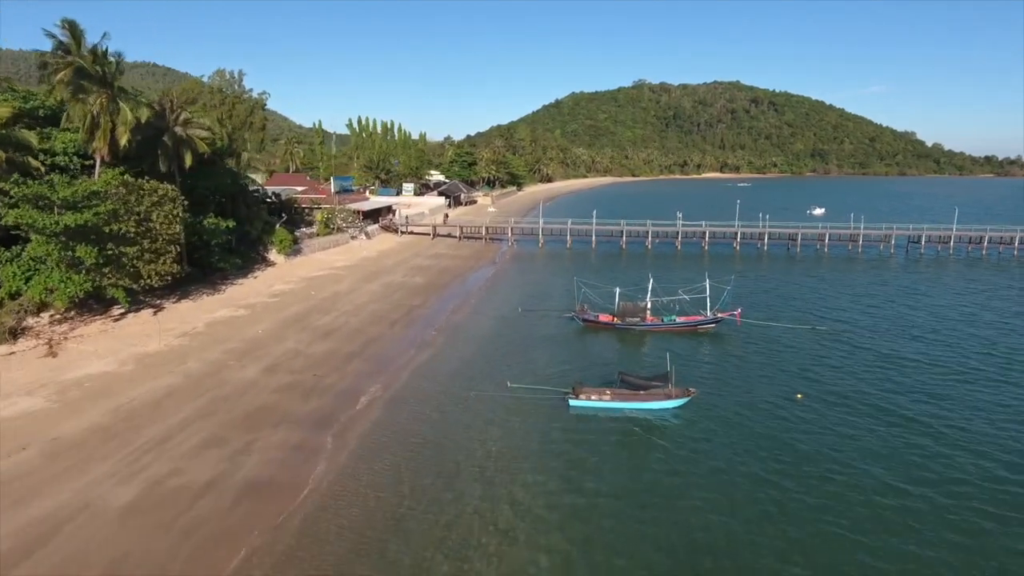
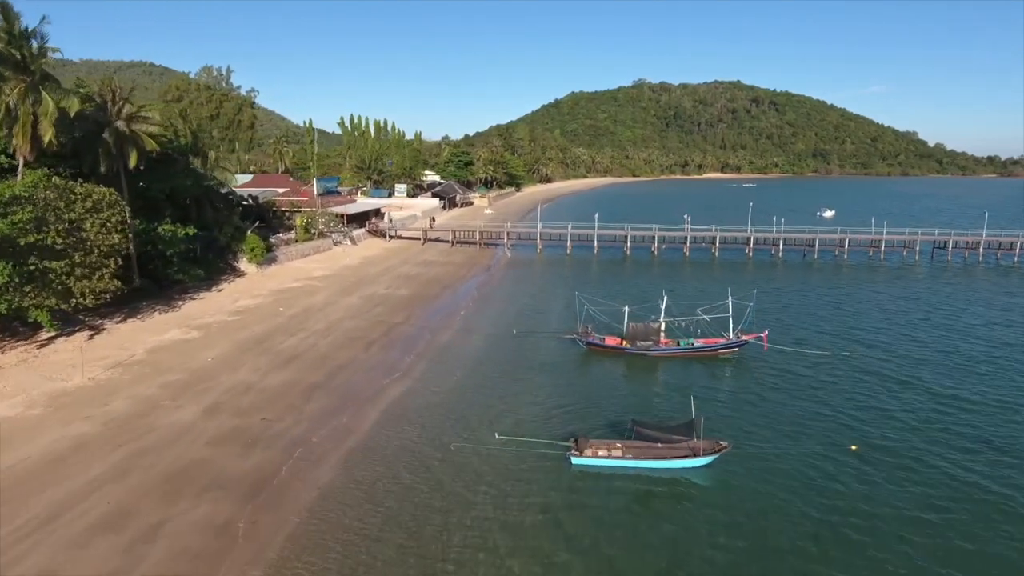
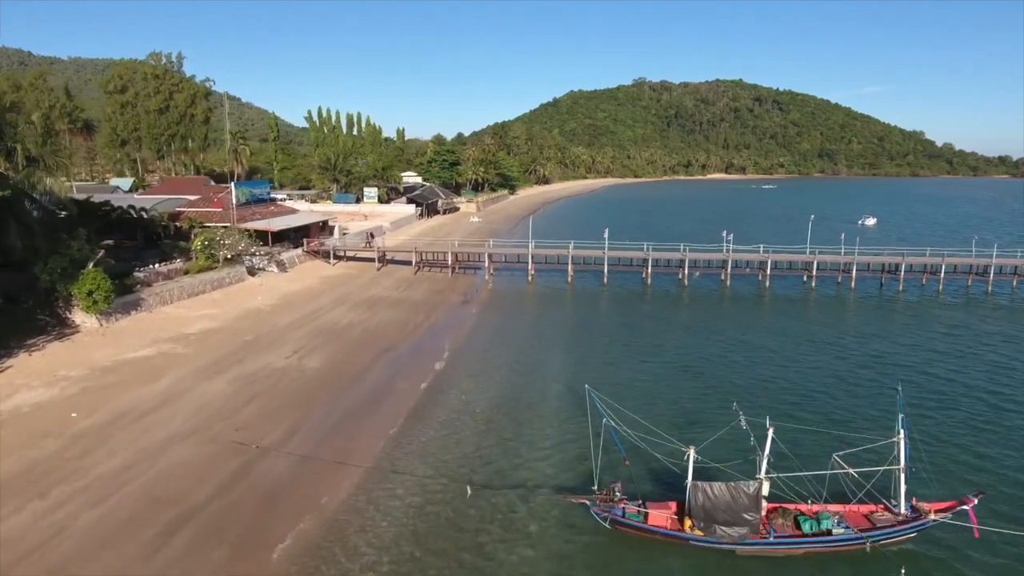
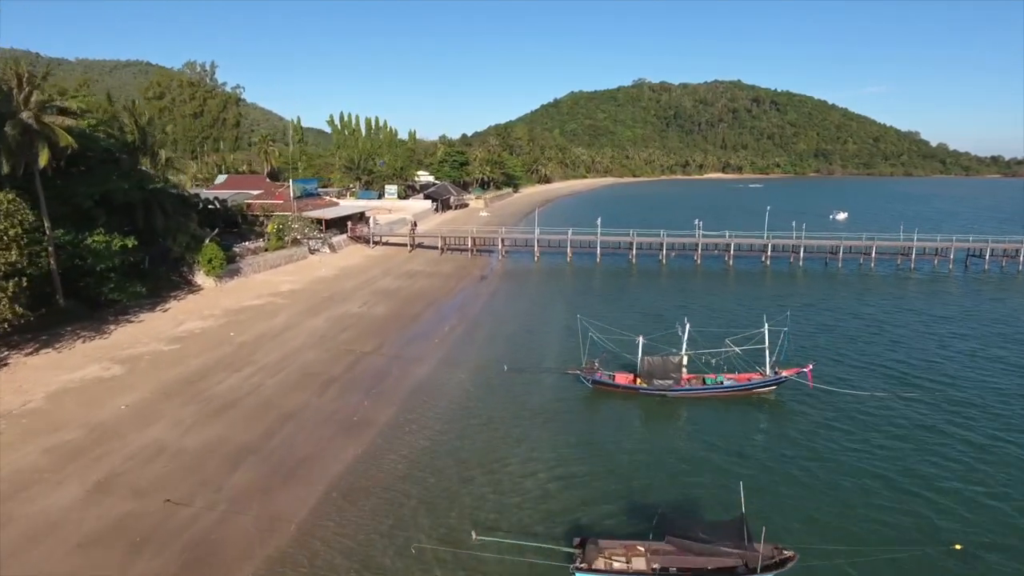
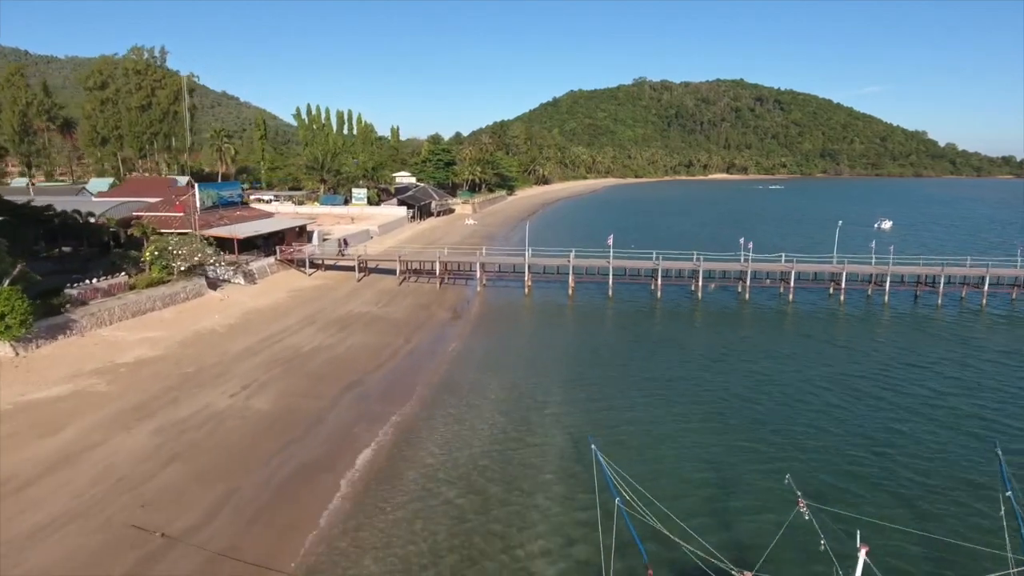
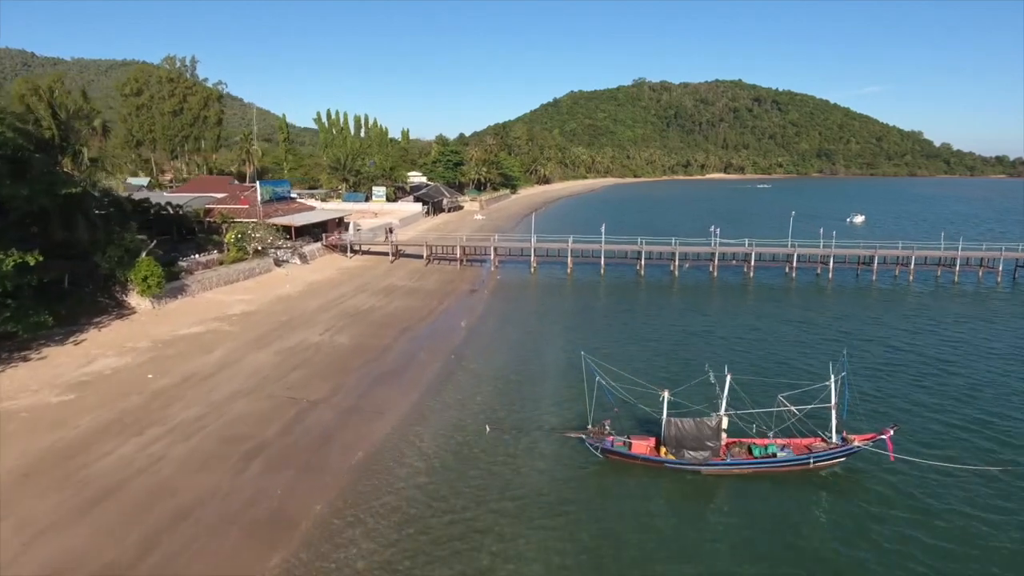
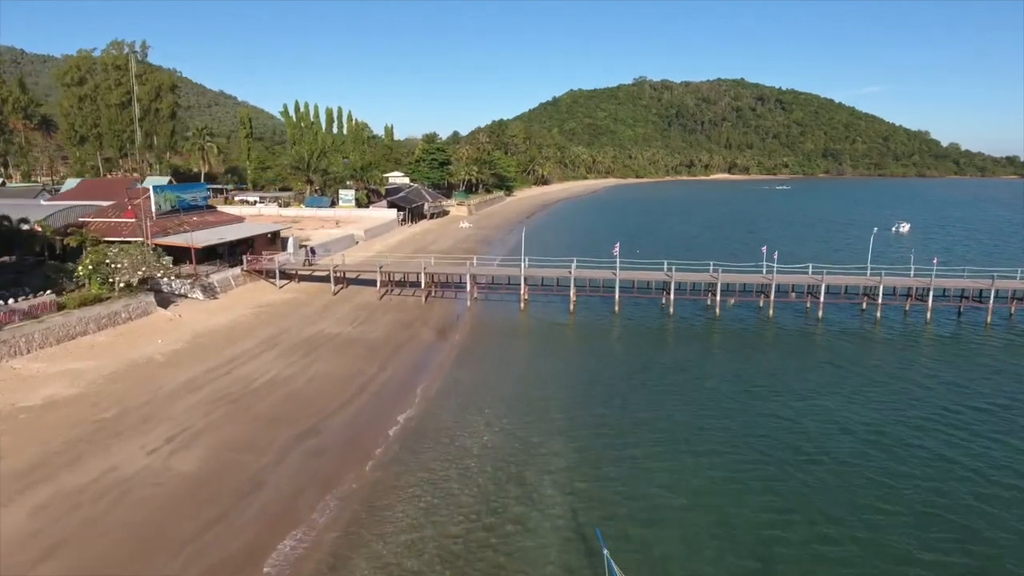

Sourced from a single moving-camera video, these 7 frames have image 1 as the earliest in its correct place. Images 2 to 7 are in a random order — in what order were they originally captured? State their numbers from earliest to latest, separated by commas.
2, 4, 6, 3, 5, 7
